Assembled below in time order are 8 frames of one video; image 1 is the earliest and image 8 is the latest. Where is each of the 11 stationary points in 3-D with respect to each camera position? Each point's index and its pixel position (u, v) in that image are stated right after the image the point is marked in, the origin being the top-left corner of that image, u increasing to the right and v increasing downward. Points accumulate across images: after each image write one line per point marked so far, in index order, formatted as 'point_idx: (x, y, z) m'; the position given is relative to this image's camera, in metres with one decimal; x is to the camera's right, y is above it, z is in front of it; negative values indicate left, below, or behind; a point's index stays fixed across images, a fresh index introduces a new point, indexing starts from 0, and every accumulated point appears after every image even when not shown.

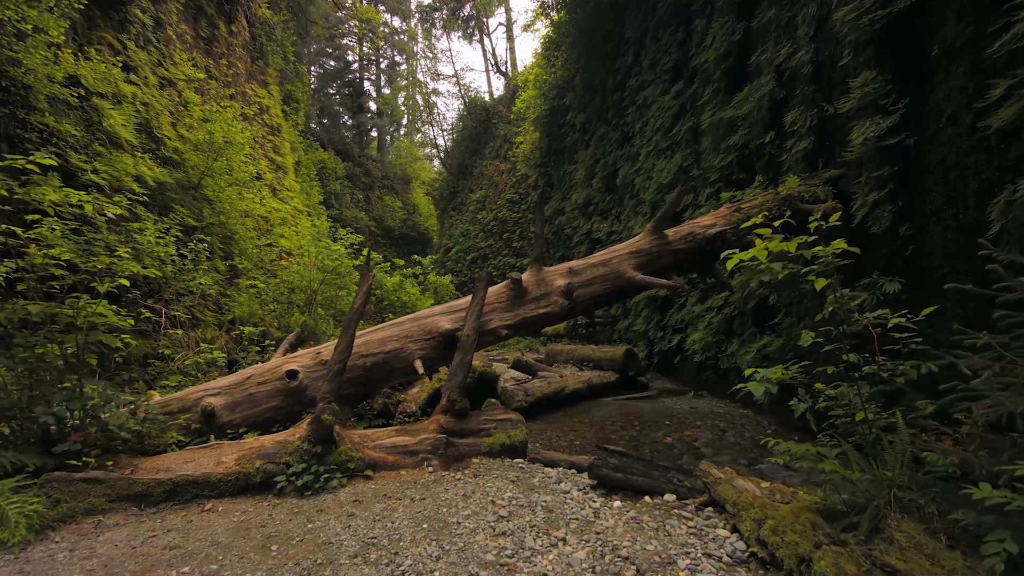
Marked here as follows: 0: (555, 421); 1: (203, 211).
0: (+0.5, -1.5, +5.6) m
1: (-5.3, +1.3, +8.6) m
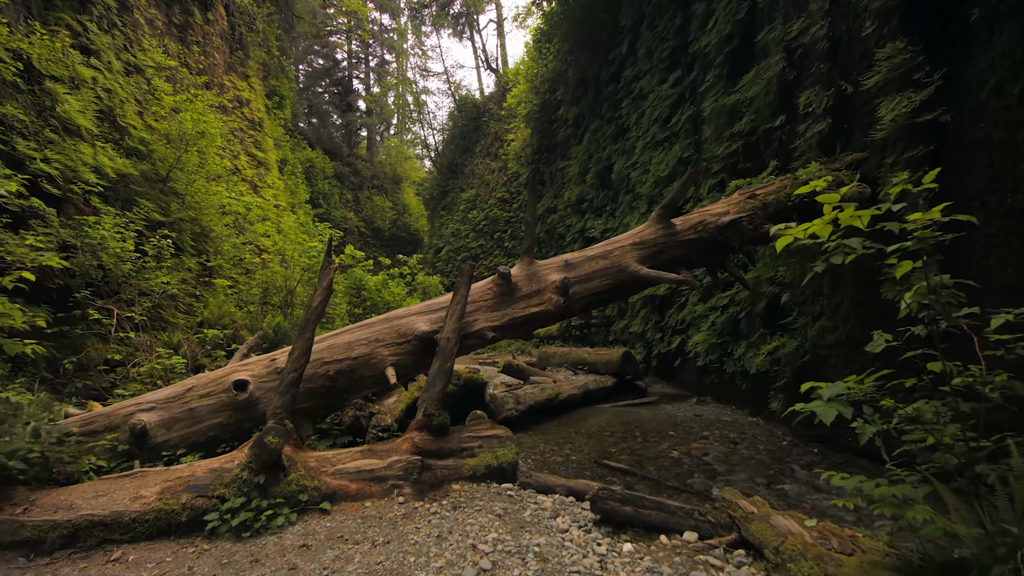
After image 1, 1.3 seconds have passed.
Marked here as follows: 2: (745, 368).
0: (+0.4, -1.5, +5.1) m
1: (-5.5, +1.3, +8.1) m
2: (+2.7, -0.9, +5.8) m
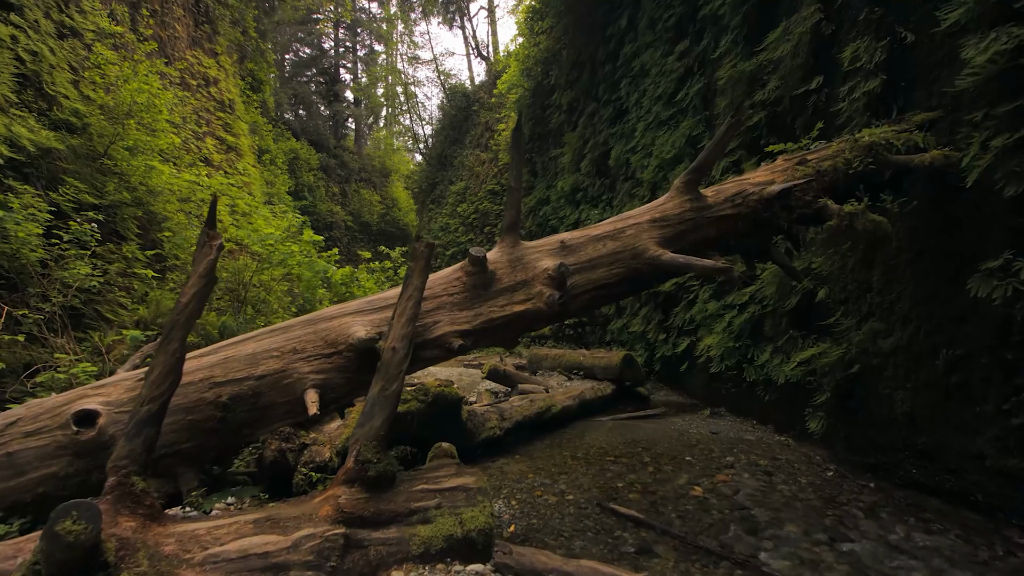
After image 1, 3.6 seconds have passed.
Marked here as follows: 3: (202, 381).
0: (+0.2, -1.4, +4.2) m
1: (-5.7, +1.4, +7.0) m
2: (+2.5, -0.9, +4.9) m
3: (-1.5, -0.4, +2.4) m
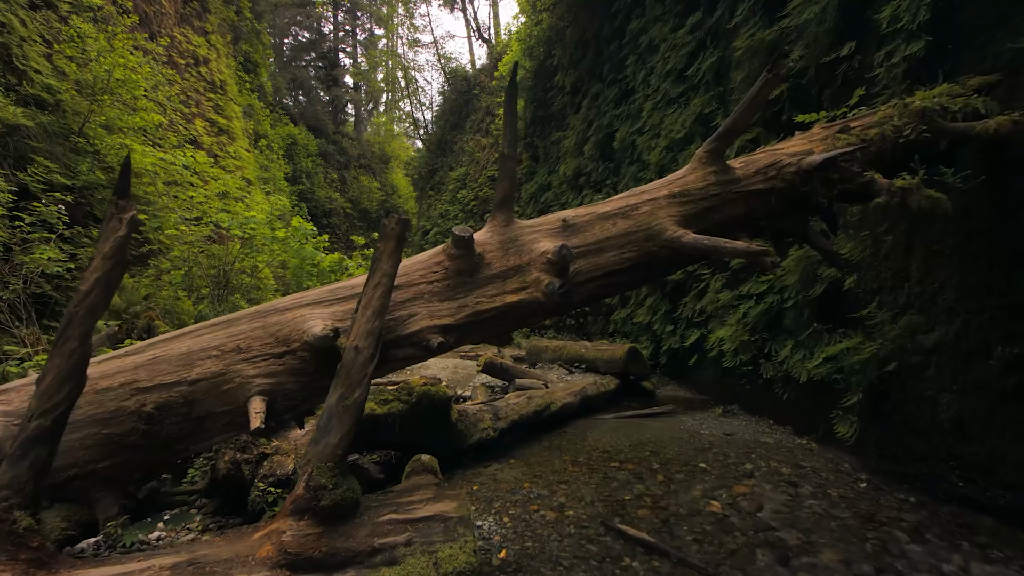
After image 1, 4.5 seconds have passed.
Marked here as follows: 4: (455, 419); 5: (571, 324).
0: (+0.2, -1.3, +3.9) m
1: (-5.7, +1.6, +6.6) m
2: (+2.5, -0.8, +4.5) m
3: (-1.5, -0.4, +2.0) m
4: (-0.4, -1.0, +3.7) m
5: (+1.1, -0.6, +9.1) m
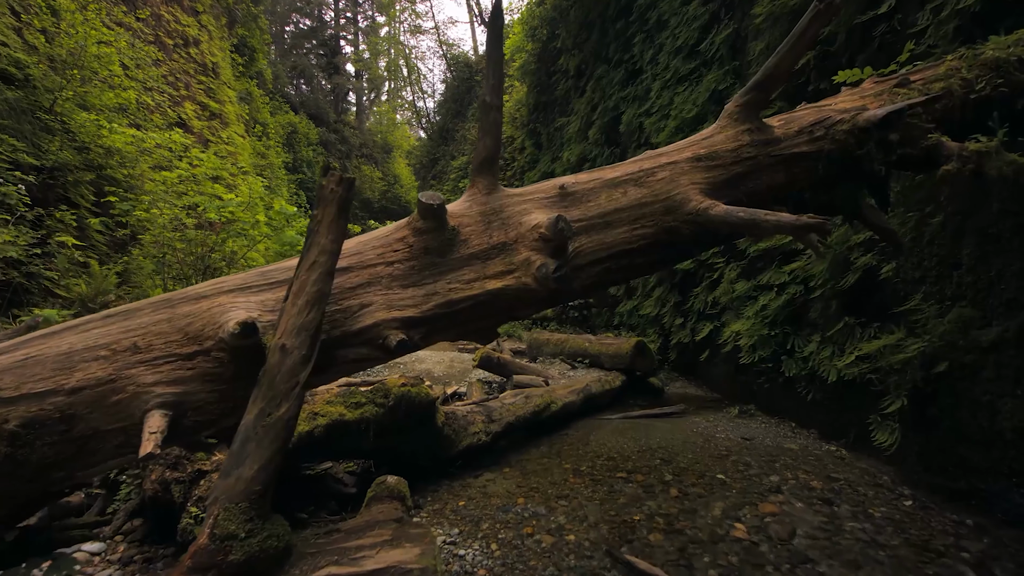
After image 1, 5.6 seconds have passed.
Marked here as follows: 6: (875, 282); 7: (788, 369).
0: (+0.1, -1.2, +3.4) m
1: (-5.7, +1.8, +6.2) m
2: (+2.5, -0.7, +4.1) m
3: (-1.6, -0.3, +1.6) m
4: (-0.5, -0.9, +3.3) m
5: (+1.1, -0.5, +8.7) m
6: (+2.7, 0.0, +3.7) m
7: (+2.4, -0.7, +4.3) m
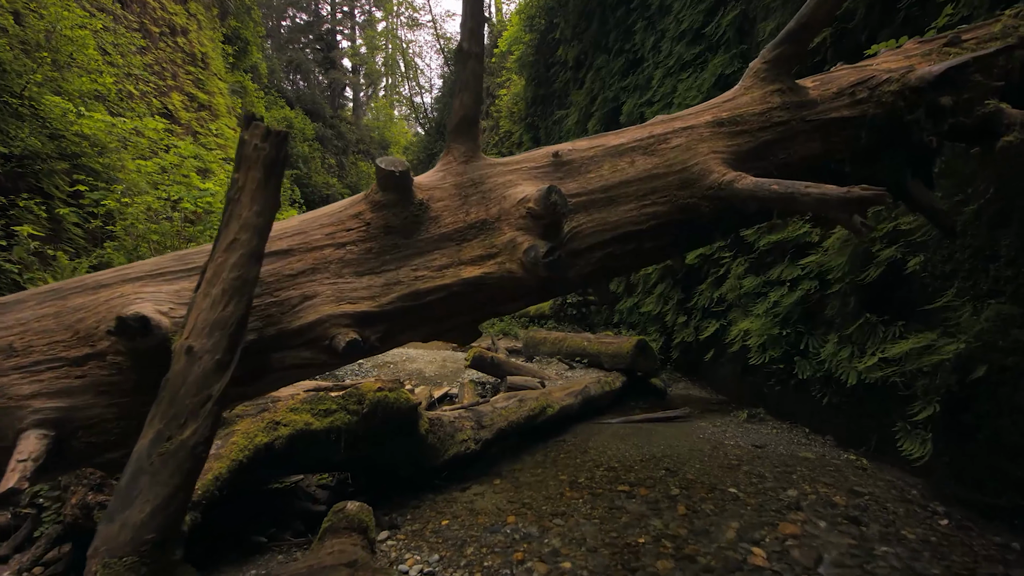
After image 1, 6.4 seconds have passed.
0: (+0.1, -1.2, +3.1) m
1: (-5.7, +1.8, +5.9) m
2: (+2.4, -0.6, +3.8) m
3: (-1.6, -0.3, +1.3) m
4: (-0.5, -0.8, +2.9) m
5: (+1.0, -0.4, +8.4) m
6: (+2.6, +0.1, +3.4) m
7: (+2.3, -0.7, +4.0) m
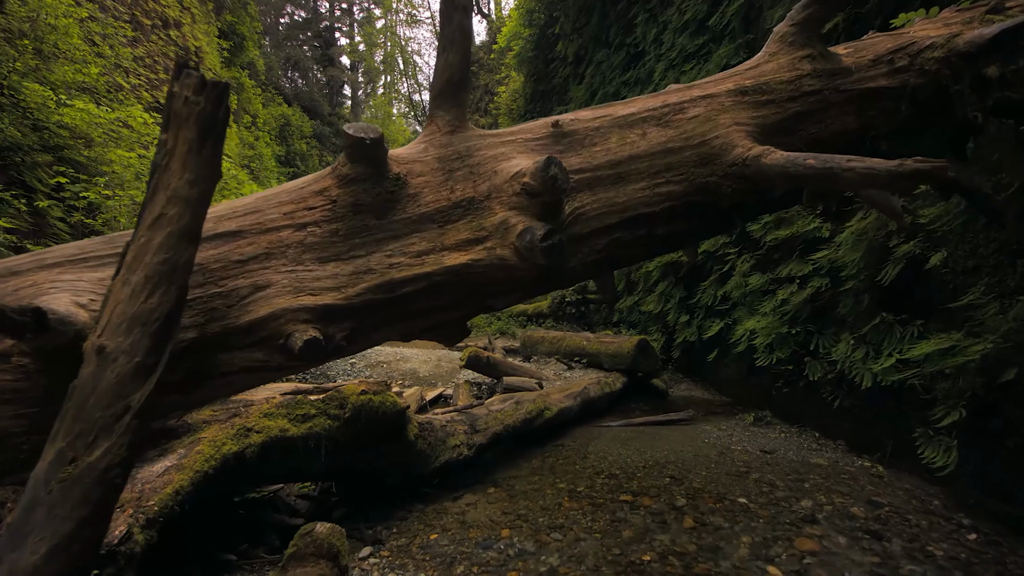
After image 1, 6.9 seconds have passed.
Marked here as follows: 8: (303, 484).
0: (+0.1, -1.2, +2.9) m
1: (-5.8, +1.9, +5.7) m
2: (+2.4, -0.6, +3.6) m
3: (-1.6, -0.3, +1.1) m
4: (-0.5, -0.8, +2.8) m
5: (+1.0, -0.4, +8.2) m
6: (+2.6, +0.1, +3.2) m
7: (+2.3, -0.6, +3.8) m
8: (-1.1, -1.0, +2.6) m
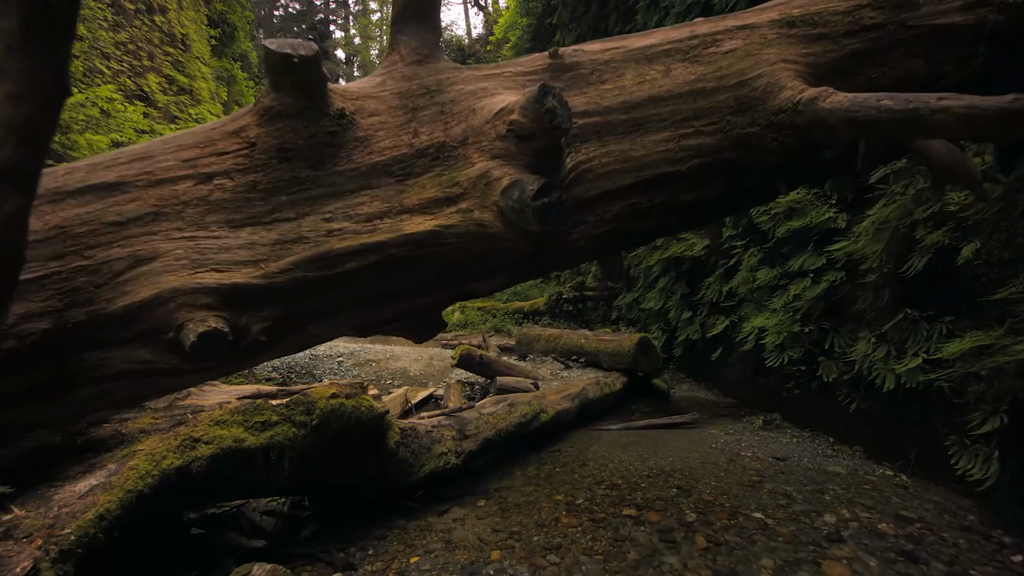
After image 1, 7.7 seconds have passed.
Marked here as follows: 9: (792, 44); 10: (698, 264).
0: (0.0, -1.1, +2.7) m
1: (-5.8, +1.9, +5.3) m
2: (+2.3, -0.6, +3.3) m
3: (-1.7, -0.2, +0.8) m
4: (-0.6, -0.8, +2.5) m
5: (+0.9, -0.3, +7.9) m
6: (+2.5, +0.1, +2.9) m
7: (+2.2, -0.6, +3.6) m
8: (-1.1, -1.0, +2.4) m
9: (+0.7, +0.6, +1.5) m
10: (+2.0, +0.3, +5.4) m
